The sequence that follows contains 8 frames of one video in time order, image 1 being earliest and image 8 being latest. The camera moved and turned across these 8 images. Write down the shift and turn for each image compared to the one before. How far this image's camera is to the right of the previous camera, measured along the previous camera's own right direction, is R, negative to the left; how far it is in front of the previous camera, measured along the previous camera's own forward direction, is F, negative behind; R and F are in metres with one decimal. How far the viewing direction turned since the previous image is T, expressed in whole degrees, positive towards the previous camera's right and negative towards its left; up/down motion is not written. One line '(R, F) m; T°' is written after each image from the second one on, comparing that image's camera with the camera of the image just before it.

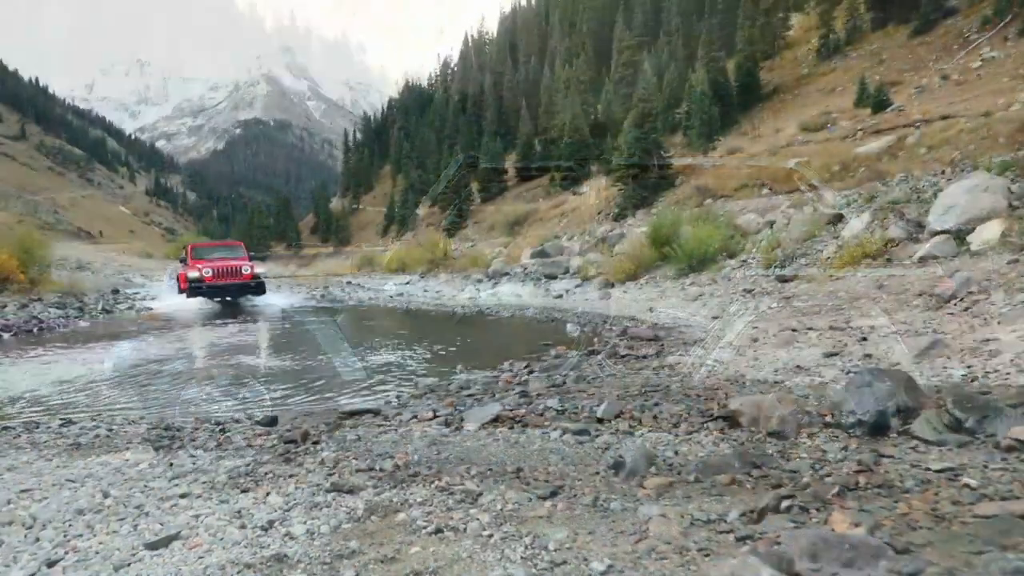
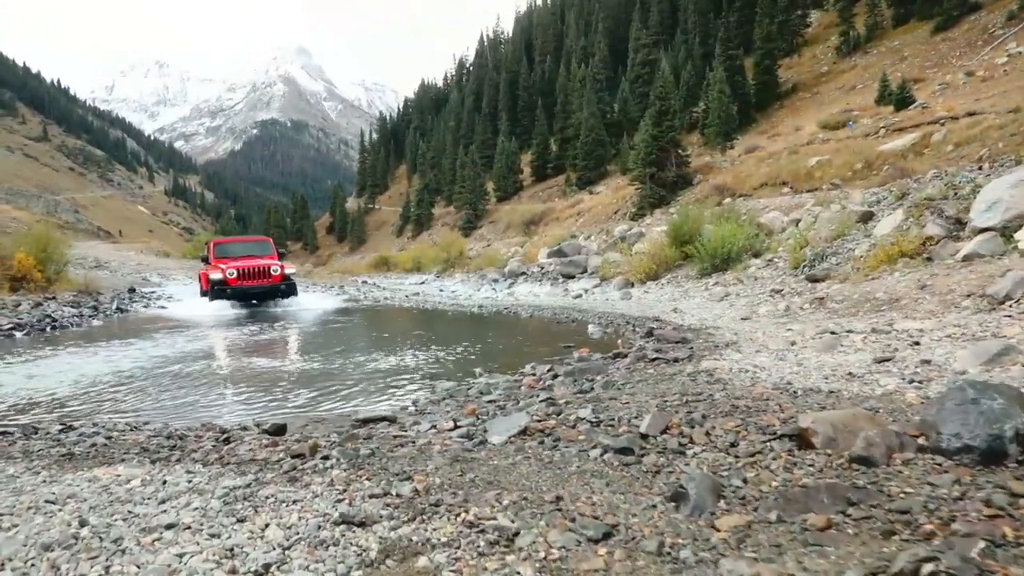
(-0.1, +0.6) m; -1°
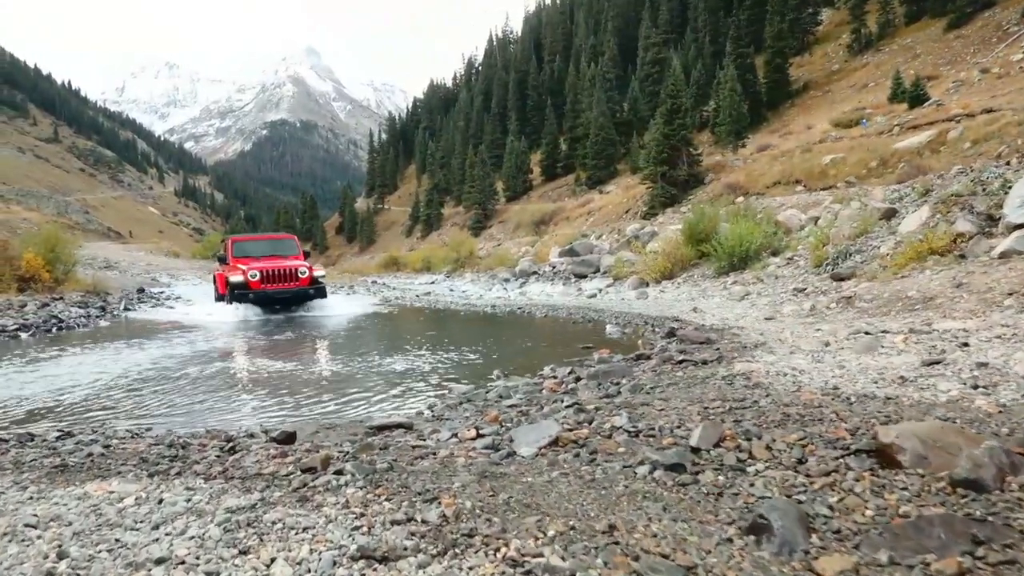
(-0.2, +0.5) m; -1°
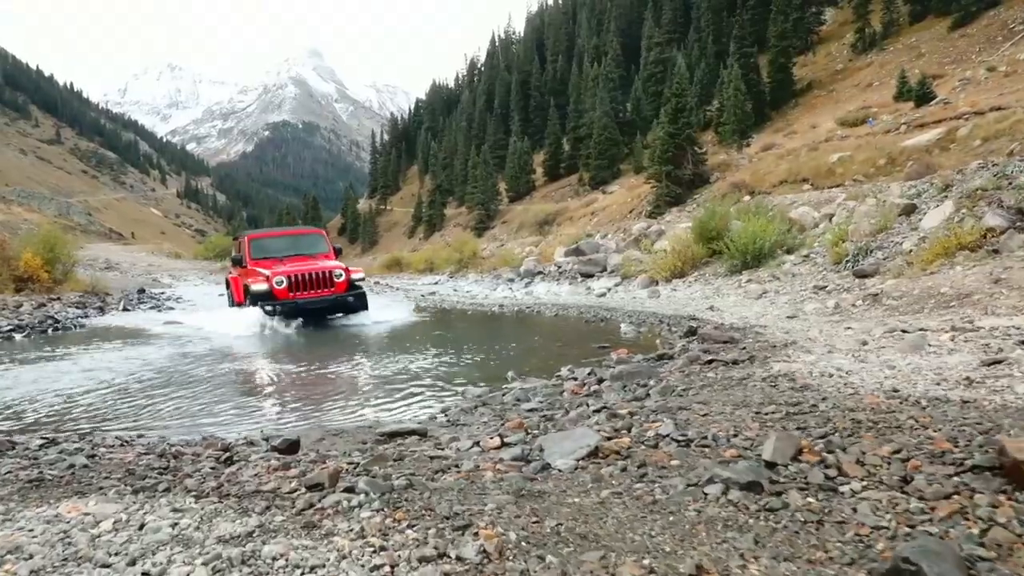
(-0.2, +0.6) m; 0°
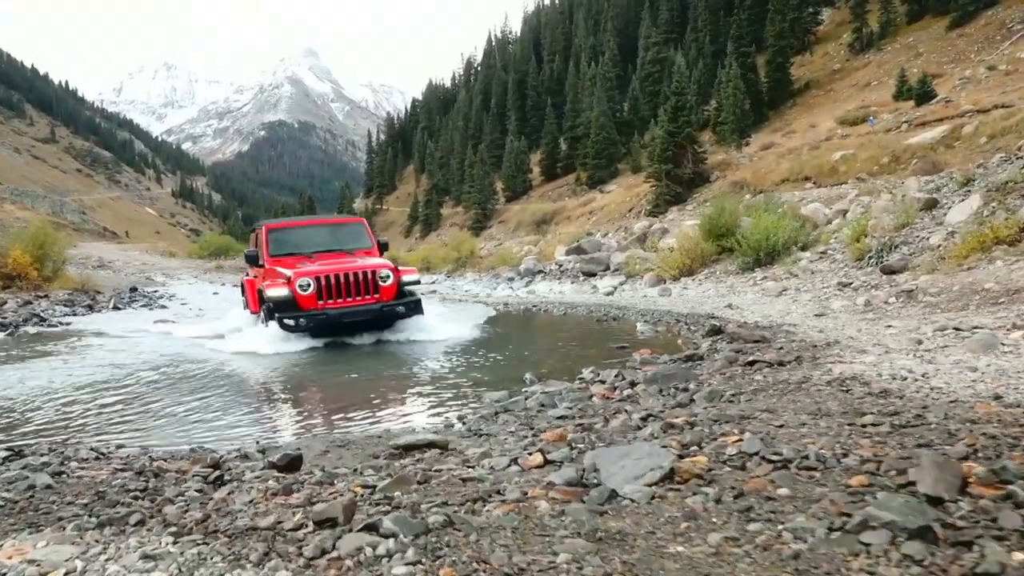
(-0.4, +0.9) m; 0°
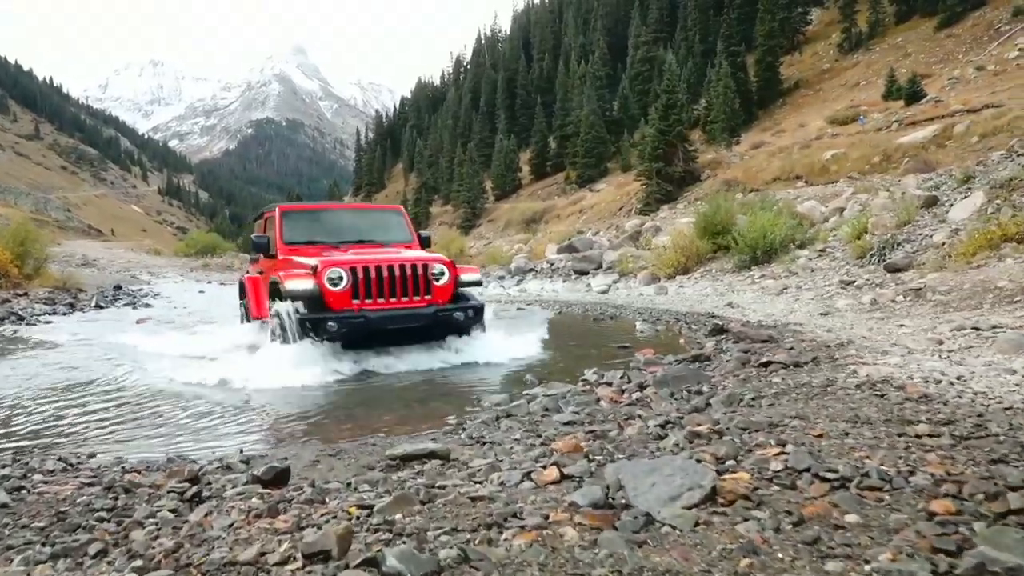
(-0.2, +0.5) m; +1°
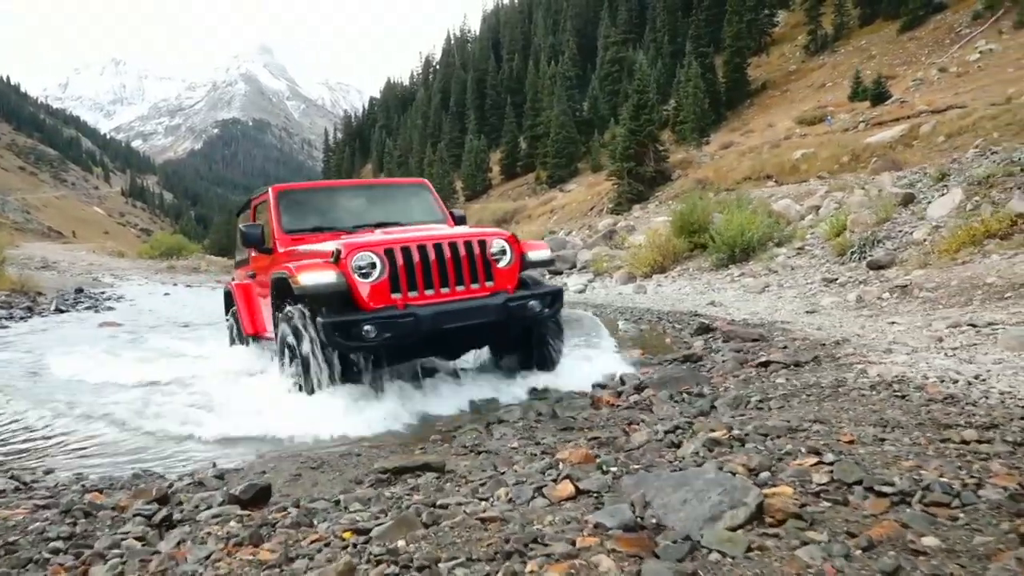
(-0.2, +0.4) m; +2°
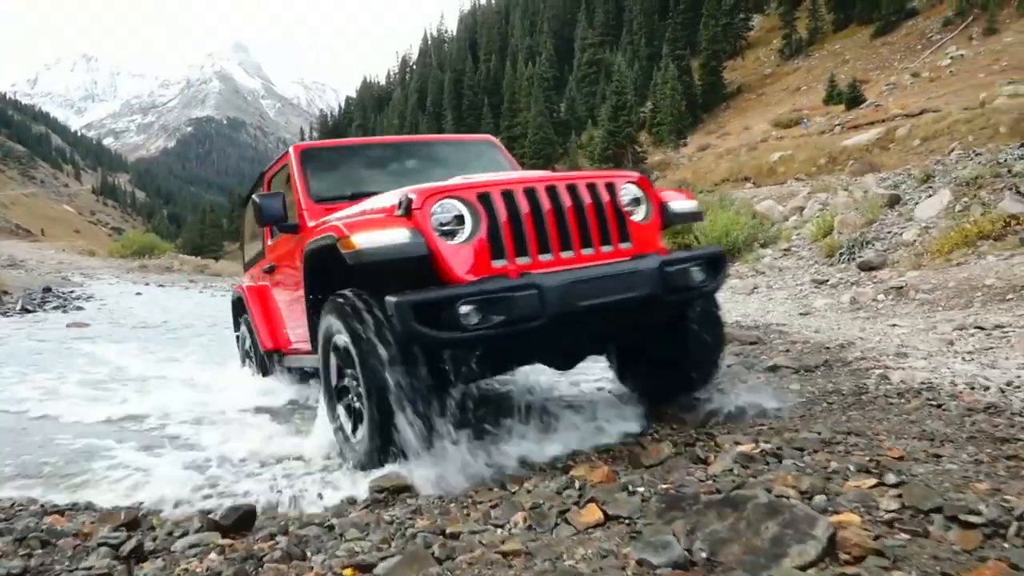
(-0.2, +0.5) m; +2°
